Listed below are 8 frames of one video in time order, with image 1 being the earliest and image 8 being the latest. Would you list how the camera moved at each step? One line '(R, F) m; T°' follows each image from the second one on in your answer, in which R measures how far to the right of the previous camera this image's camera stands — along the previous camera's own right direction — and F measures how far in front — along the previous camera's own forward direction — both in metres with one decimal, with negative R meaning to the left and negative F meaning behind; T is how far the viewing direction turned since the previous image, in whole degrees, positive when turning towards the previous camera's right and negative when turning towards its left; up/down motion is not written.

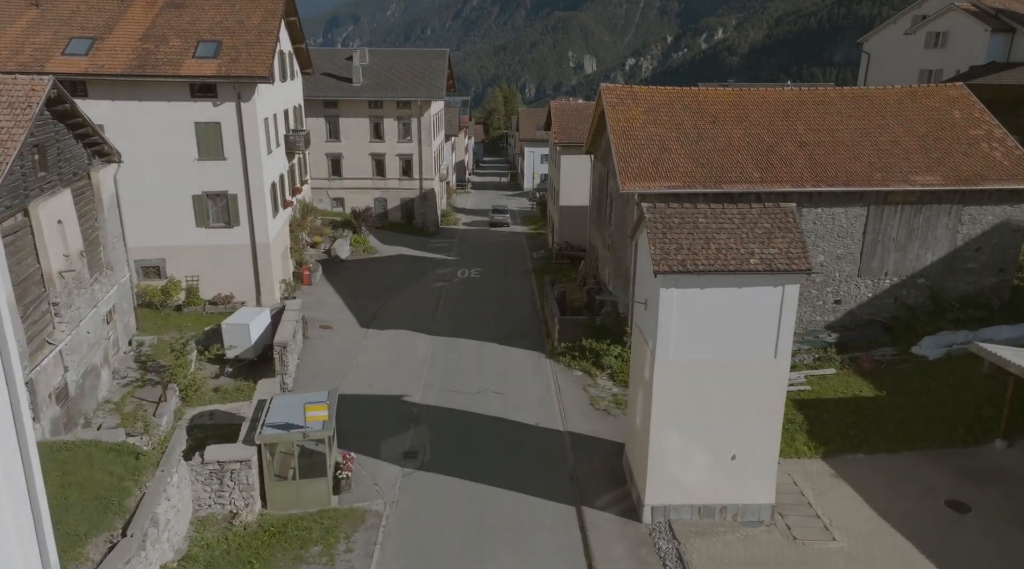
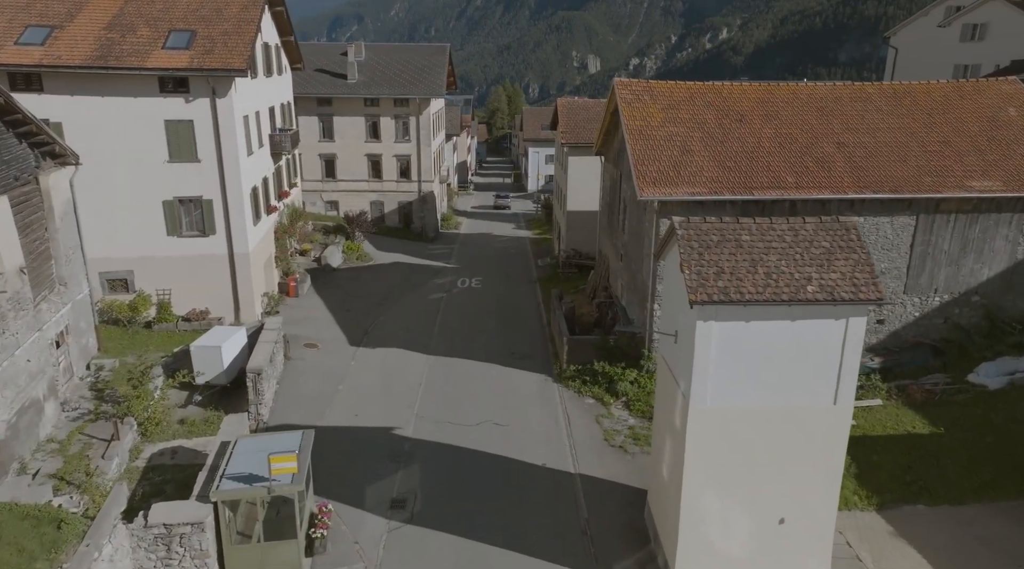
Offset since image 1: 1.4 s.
(0.0, +2.6) m; 0°
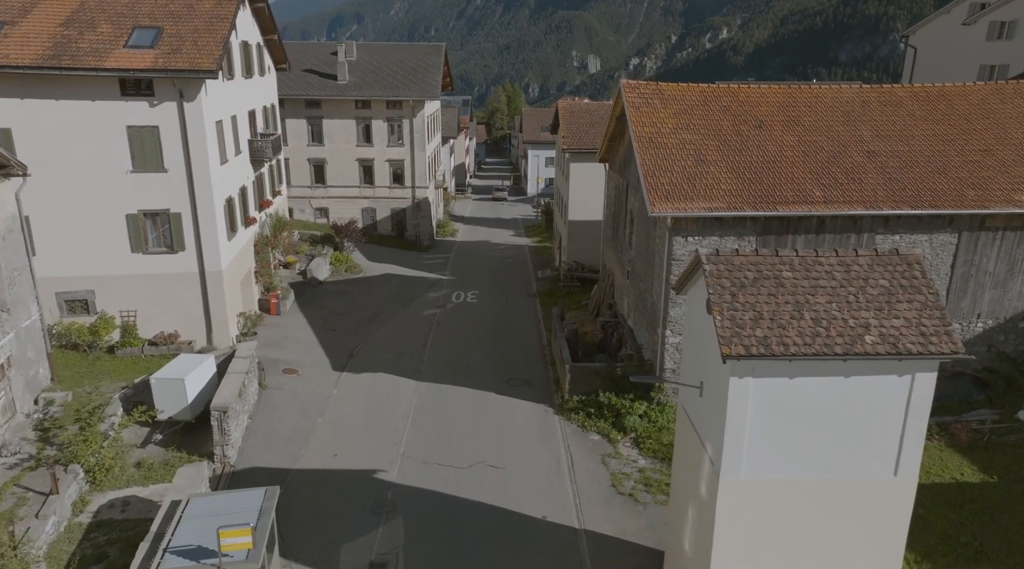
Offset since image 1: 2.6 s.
(+0.1, +2.1) m; 0°
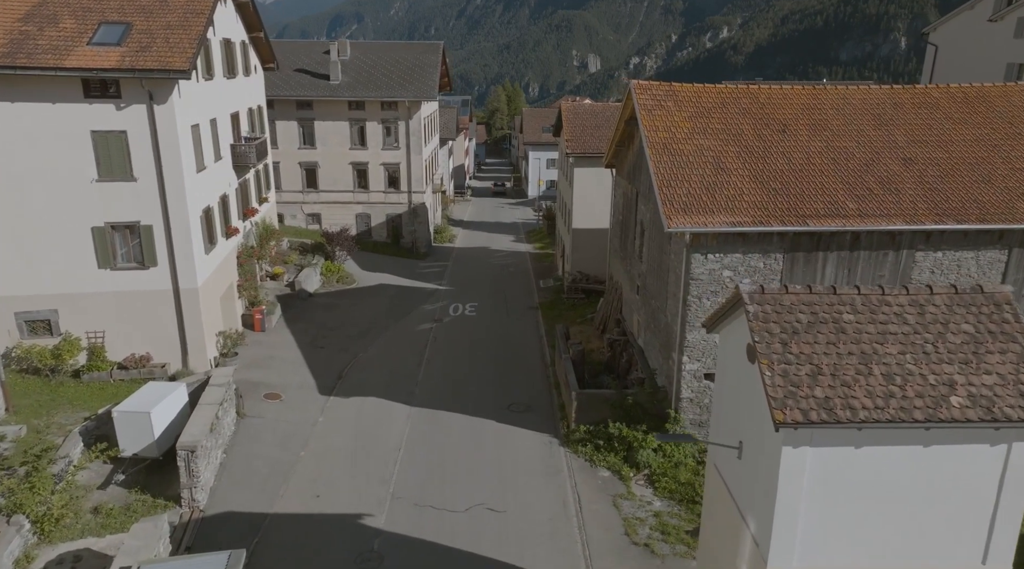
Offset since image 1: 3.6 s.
(0.0, +1.9) m; 0°
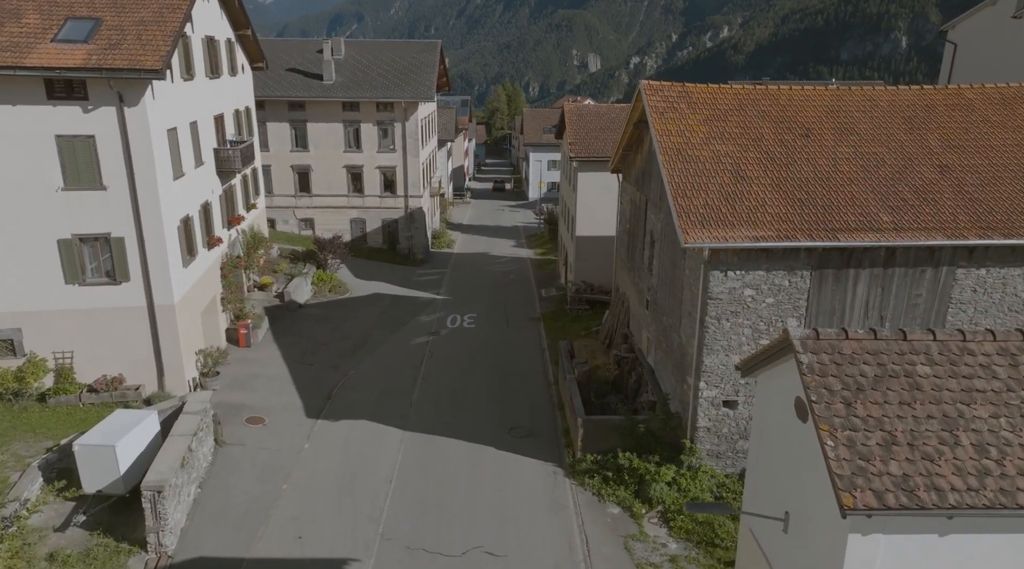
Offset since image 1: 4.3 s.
(0.0, +1.6) m; 0°
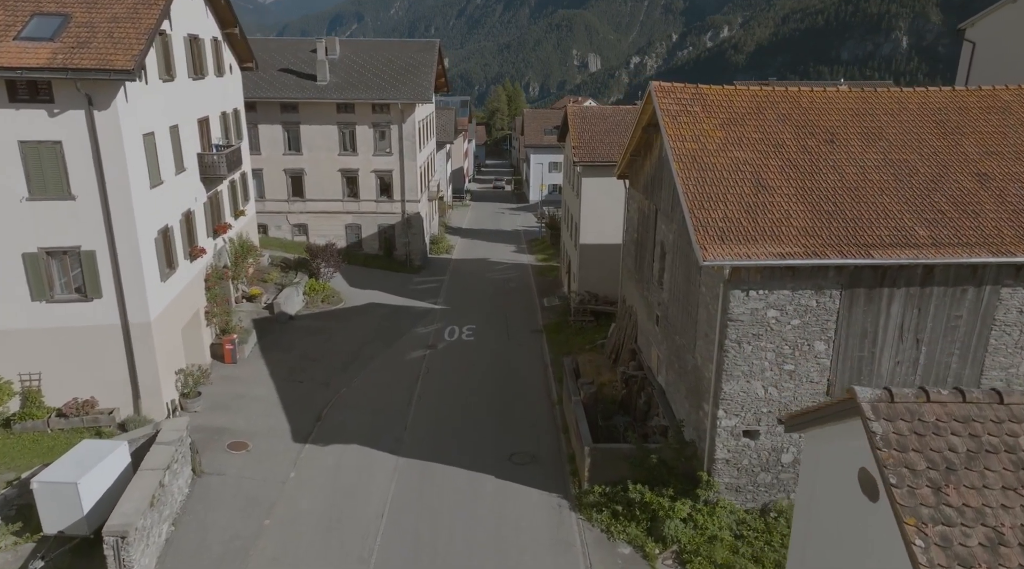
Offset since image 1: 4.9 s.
(0.0, +1.4) m; 0°
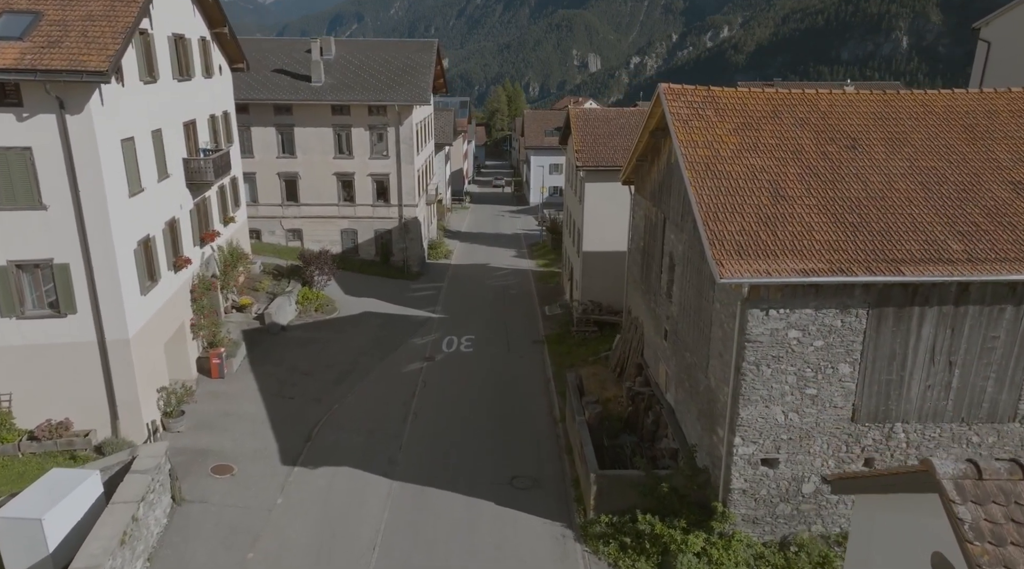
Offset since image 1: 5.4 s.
(0.0, +1.1) m; 0°
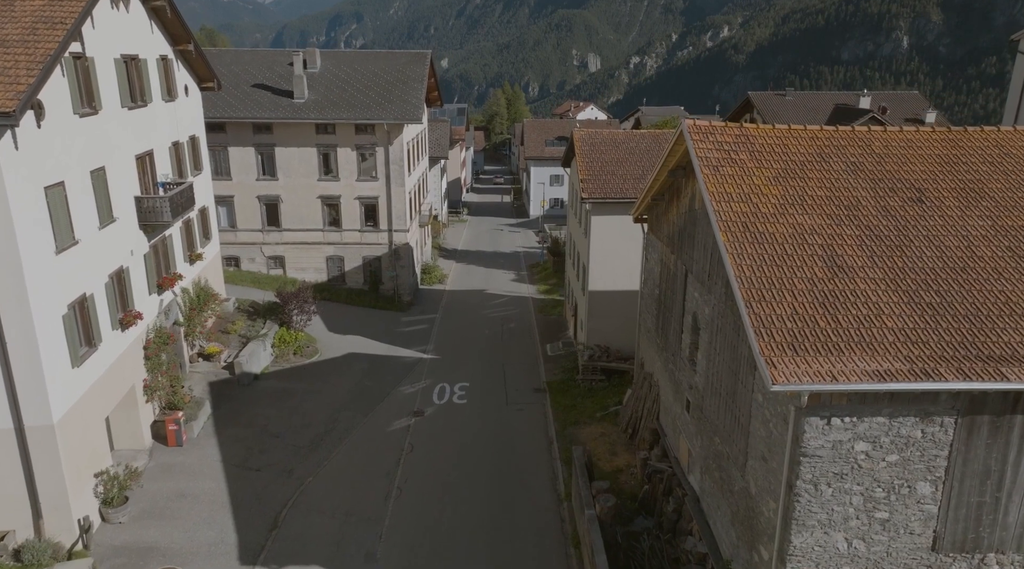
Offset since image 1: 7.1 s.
(0.0, +2.8) m; 0°
